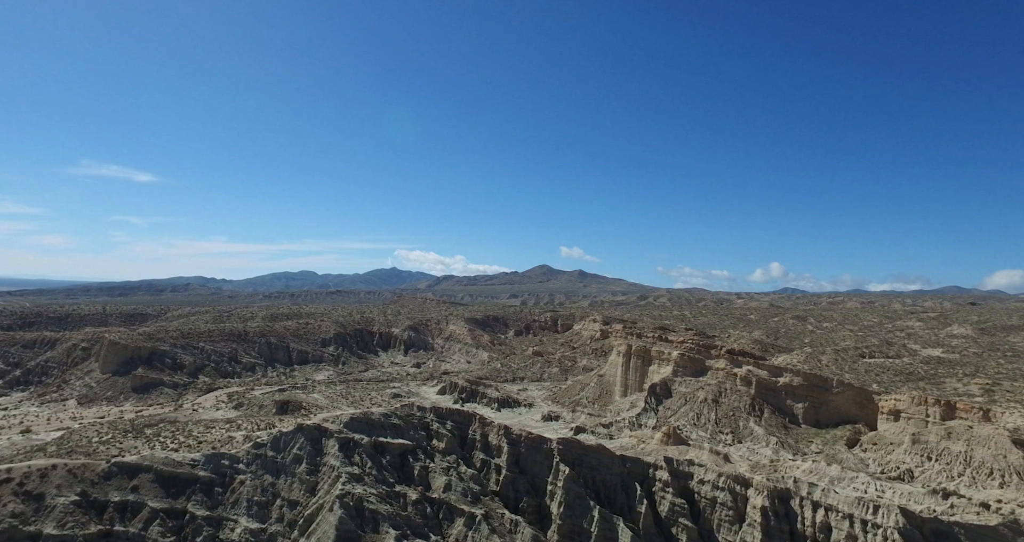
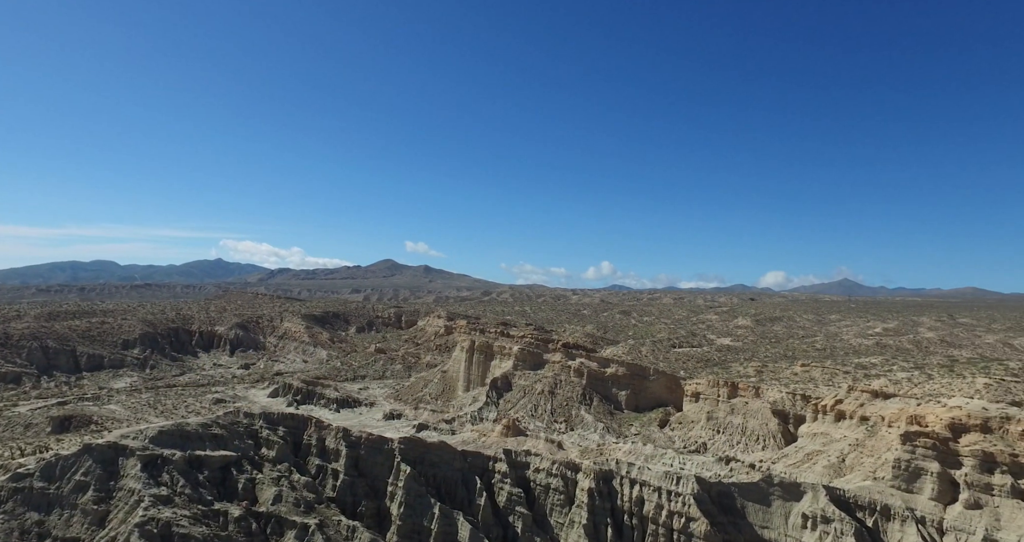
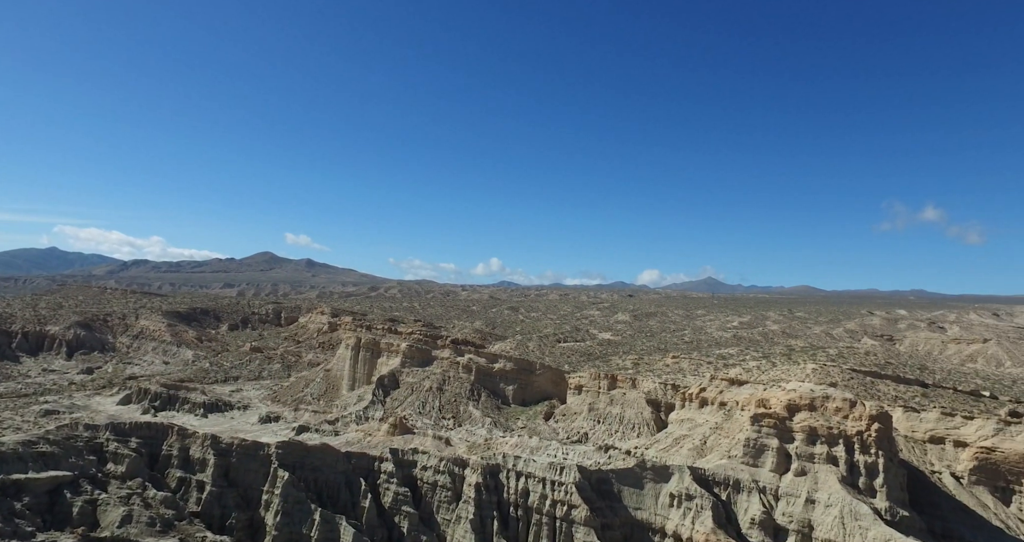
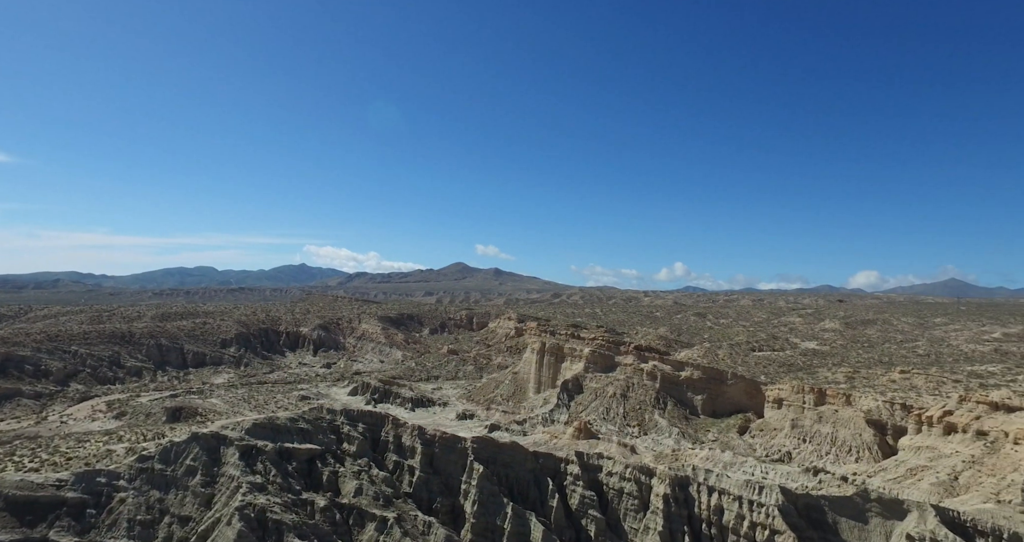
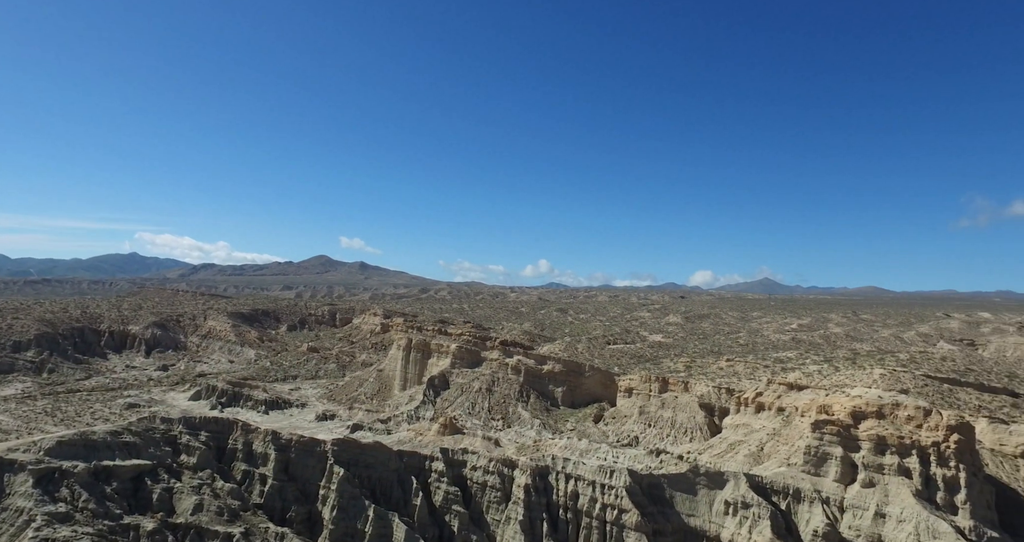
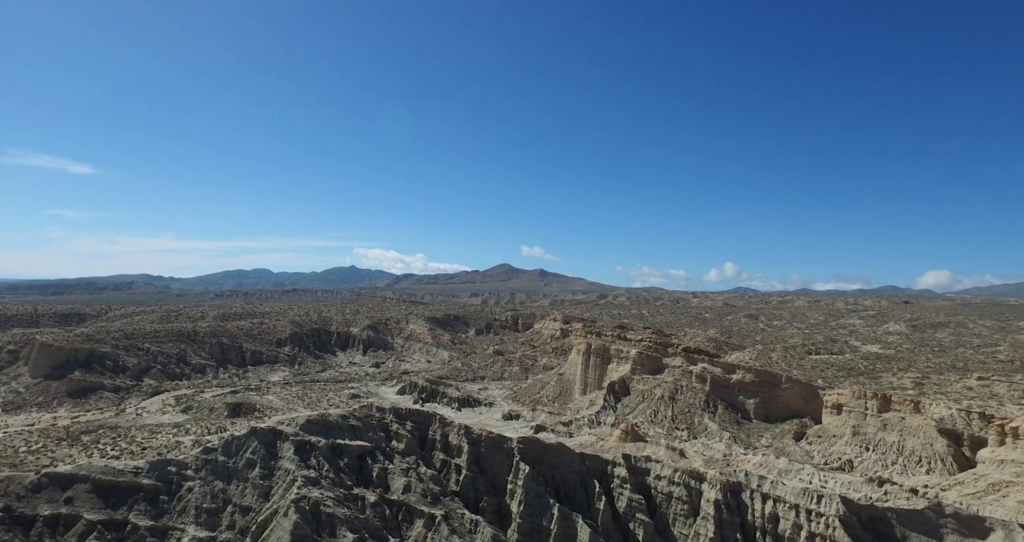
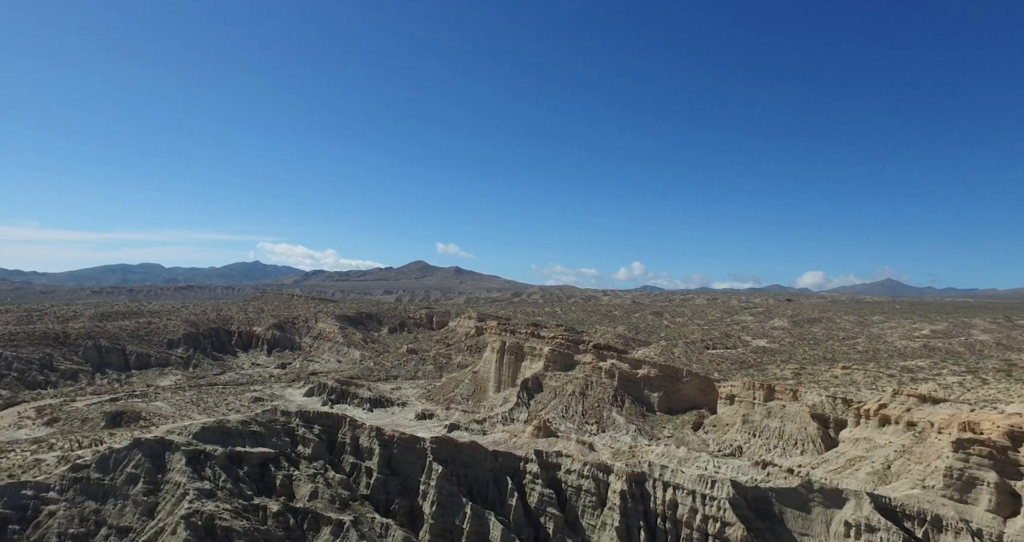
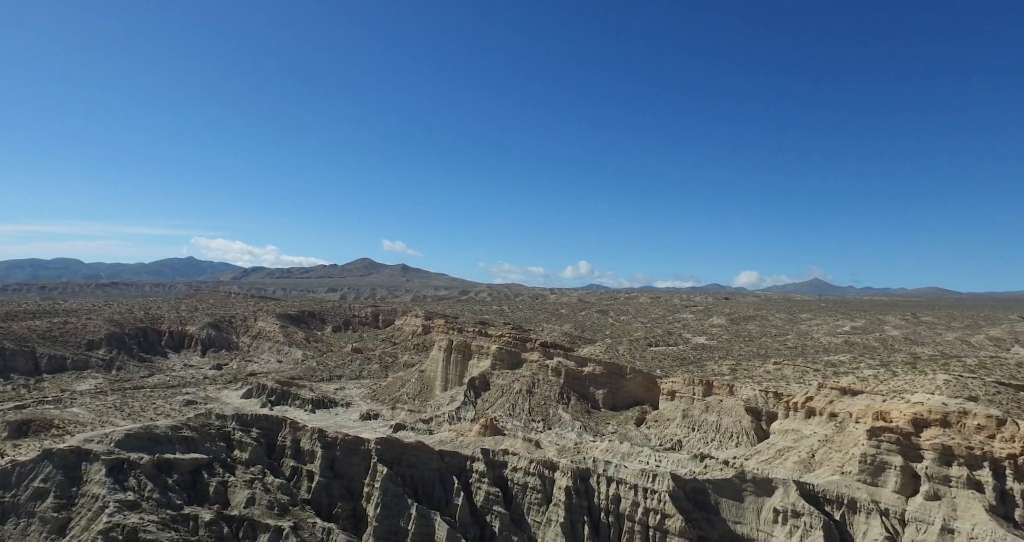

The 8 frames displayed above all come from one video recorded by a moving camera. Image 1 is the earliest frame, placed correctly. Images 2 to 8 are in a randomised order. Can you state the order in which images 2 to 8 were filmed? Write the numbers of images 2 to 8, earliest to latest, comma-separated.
6, 4, 7, 2, 8, 5, 3
